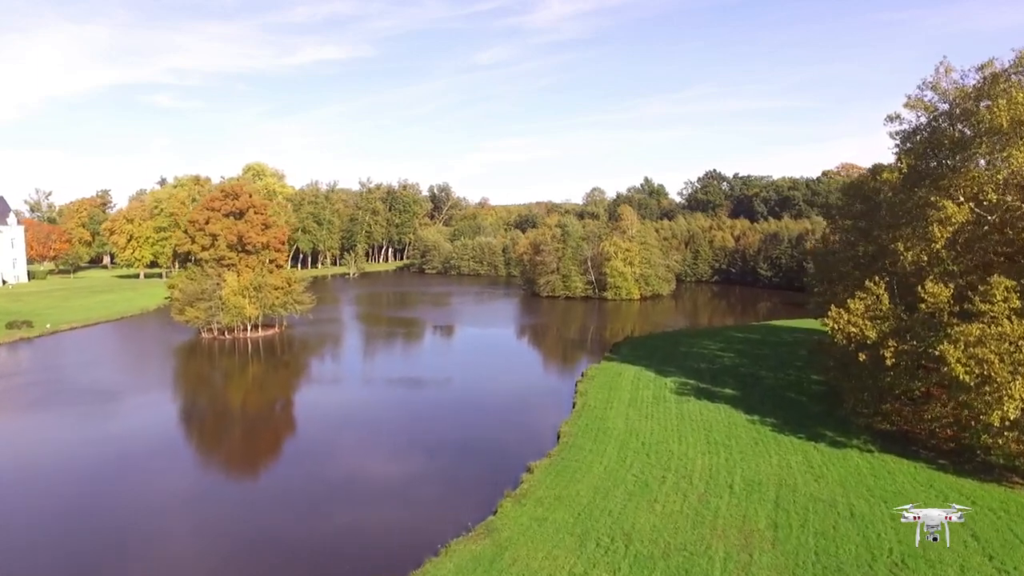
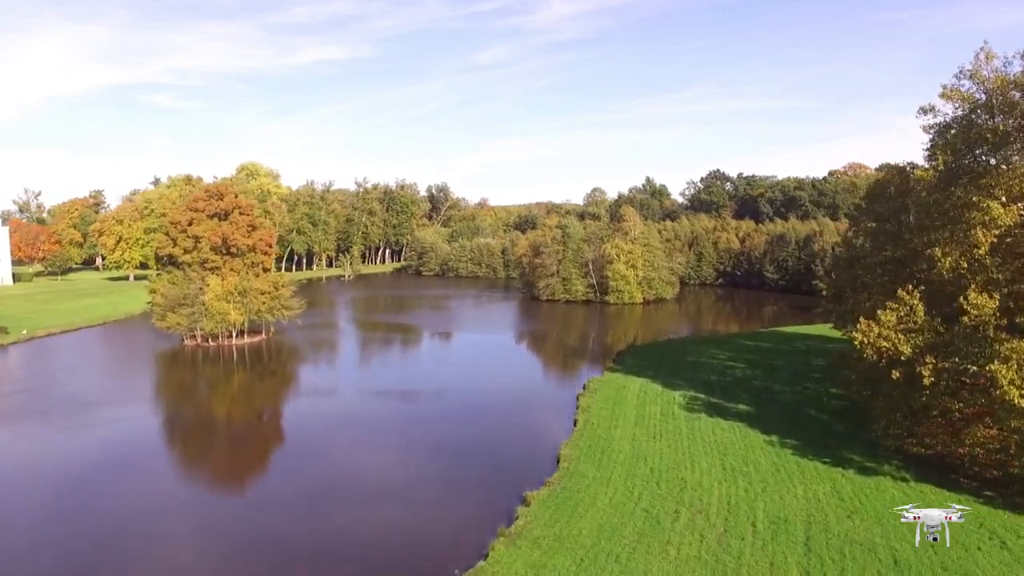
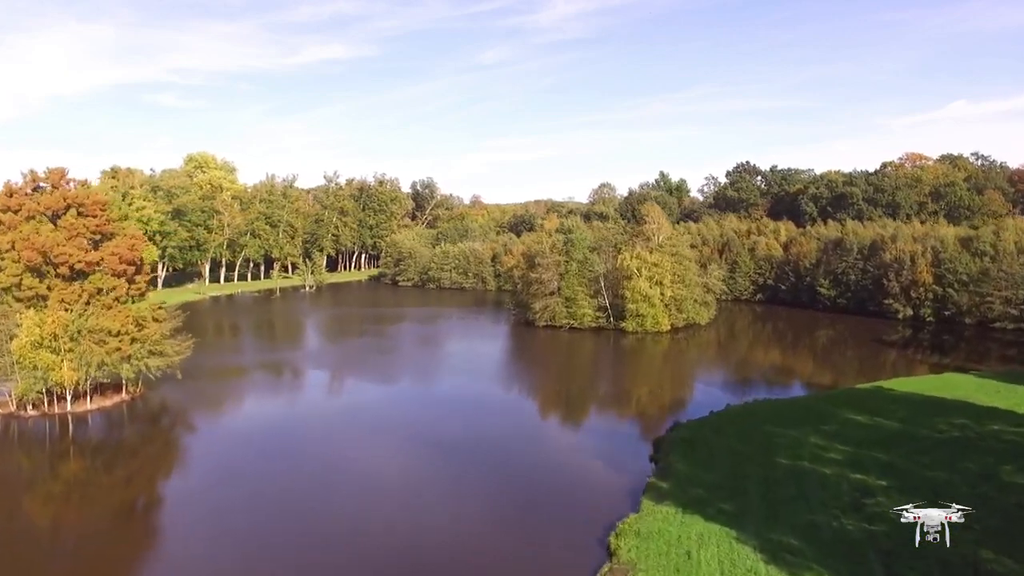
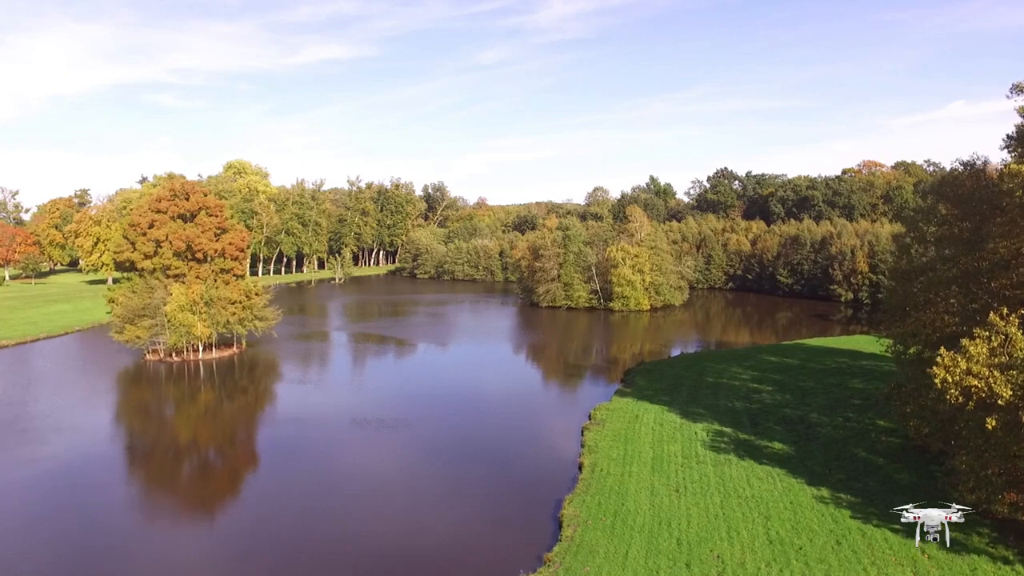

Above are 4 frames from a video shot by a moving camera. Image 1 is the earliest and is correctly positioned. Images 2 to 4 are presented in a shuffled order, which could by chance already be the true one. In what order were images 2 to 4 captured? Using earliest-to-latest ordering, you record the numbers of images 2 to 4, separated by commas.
2, 4, 3
